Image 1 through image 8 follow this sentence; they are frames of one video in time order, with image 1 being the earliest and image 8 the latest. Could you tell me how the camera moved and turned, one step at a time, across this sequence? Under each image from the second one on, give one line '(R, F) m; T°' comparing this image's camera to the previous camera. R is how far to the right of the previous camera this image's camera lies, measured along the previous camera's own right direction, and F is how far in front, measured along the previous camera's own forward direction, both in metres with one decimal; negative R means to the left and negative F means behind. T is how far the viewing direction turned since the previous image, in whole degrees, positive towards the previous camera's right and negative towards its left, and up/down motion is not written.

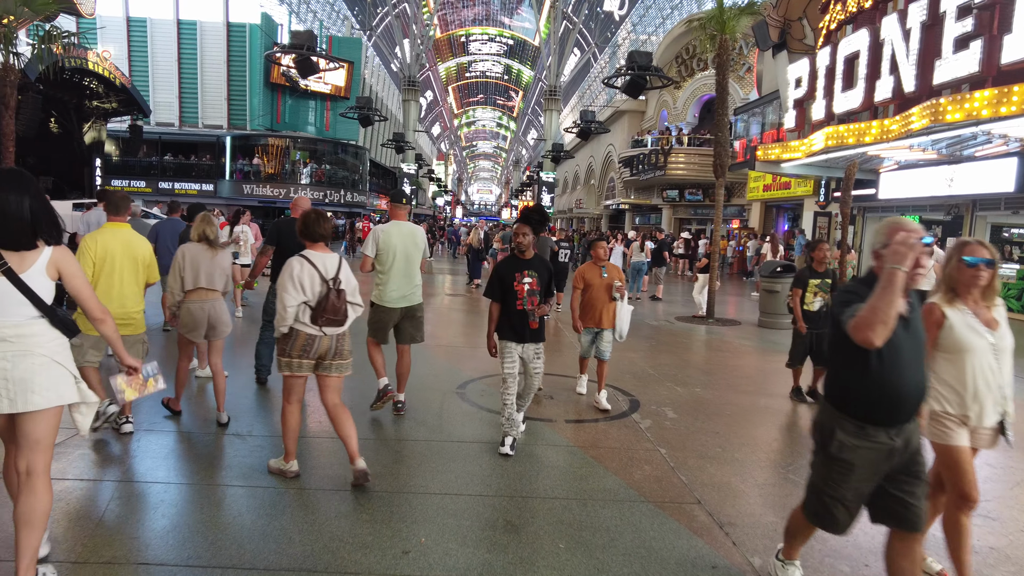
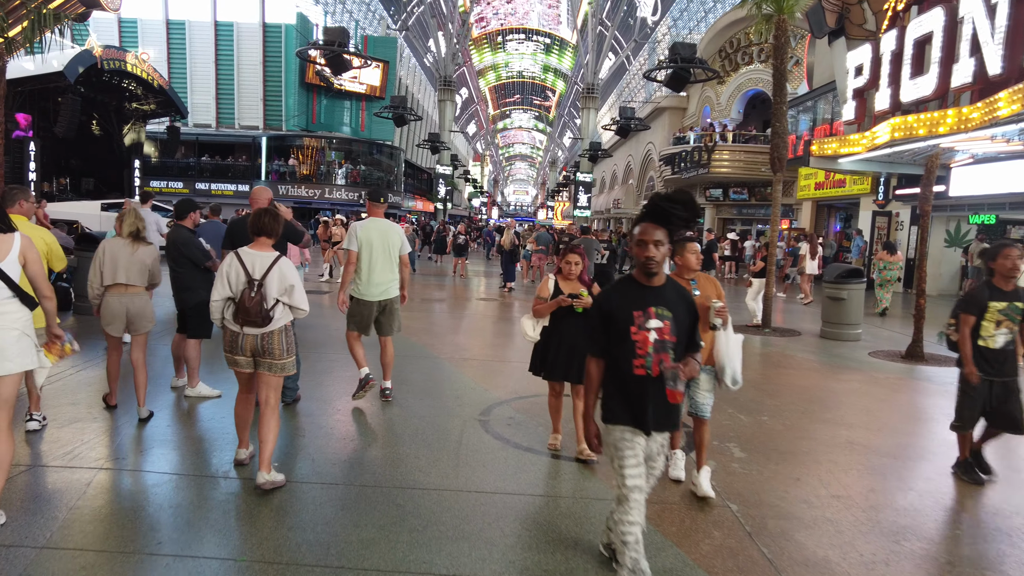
(0.0, +0.9) m; -3°
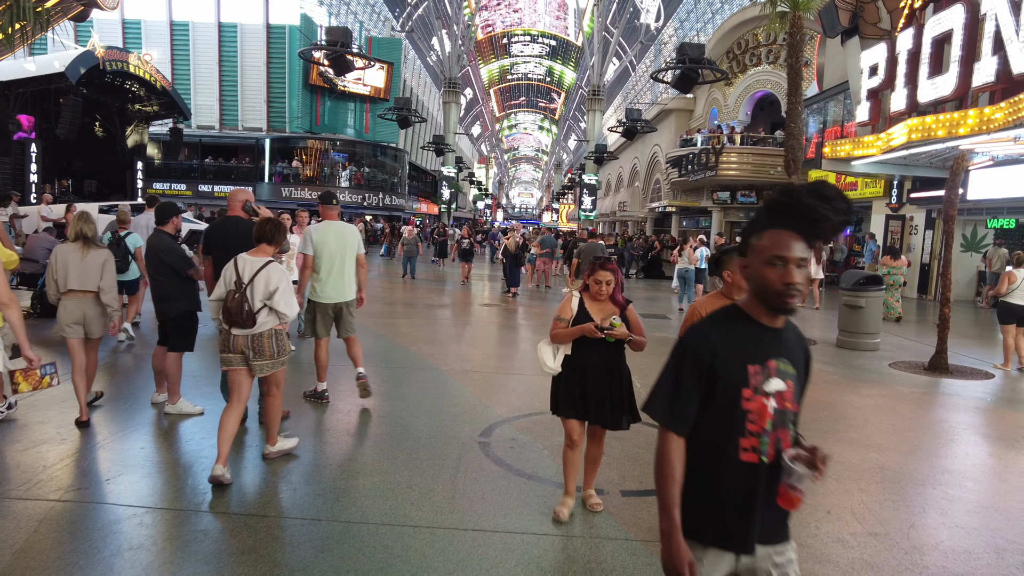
(0.0, +0.4) m; 0°
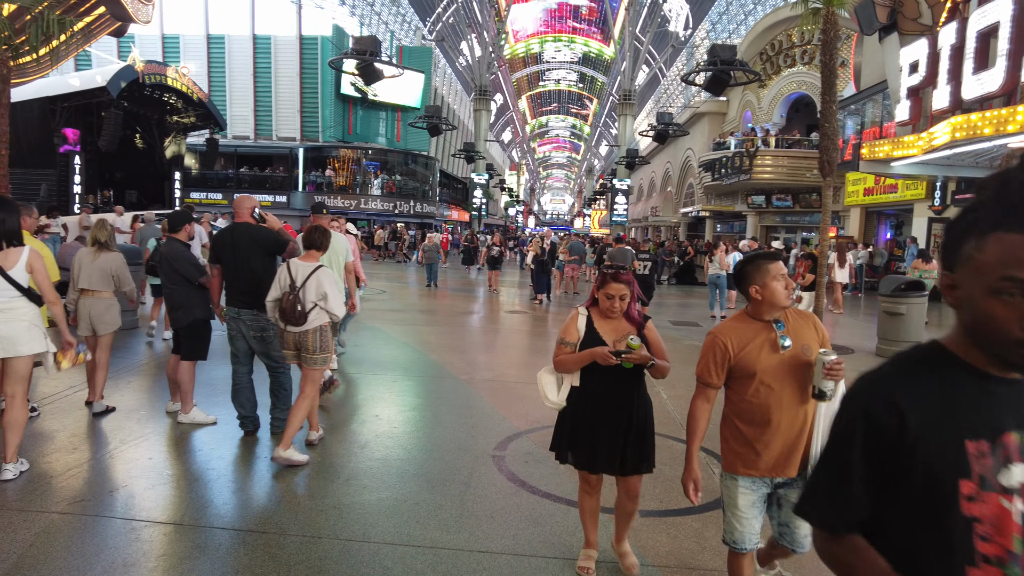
(+0.1, +0.2) m; -3°
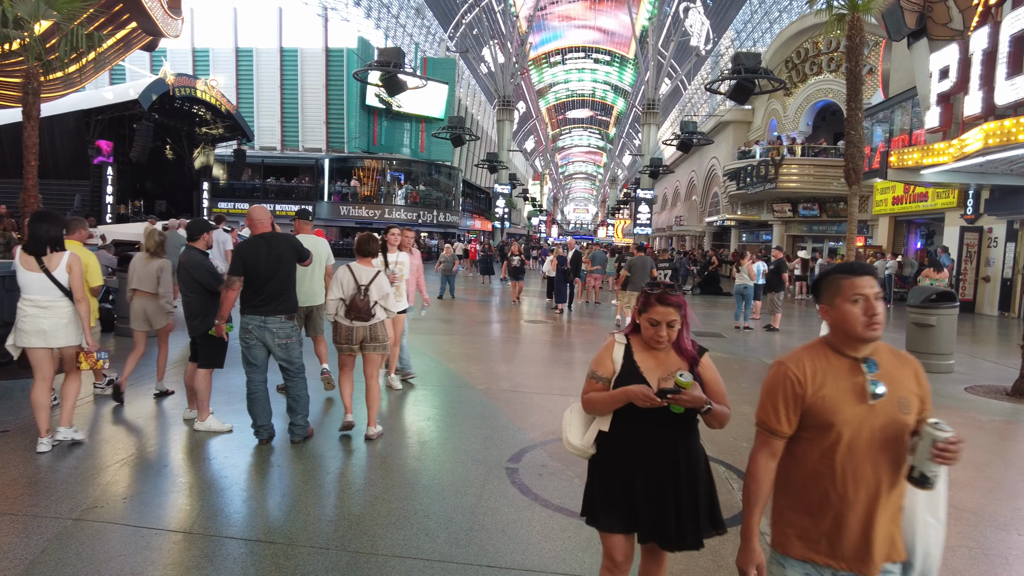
(+0.1, +0.1) m; -2°
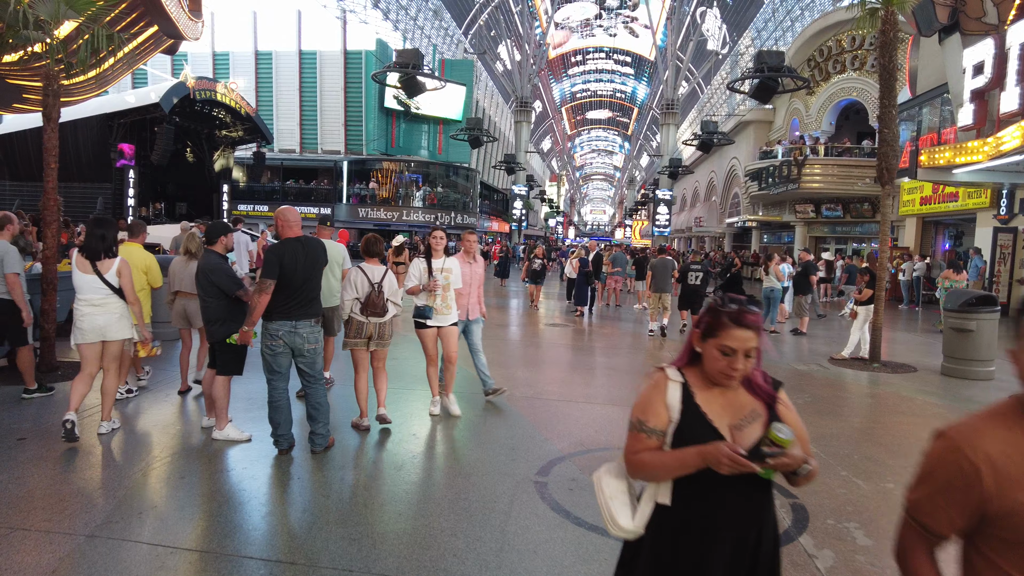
(-0.1, +0.2) m; -1°
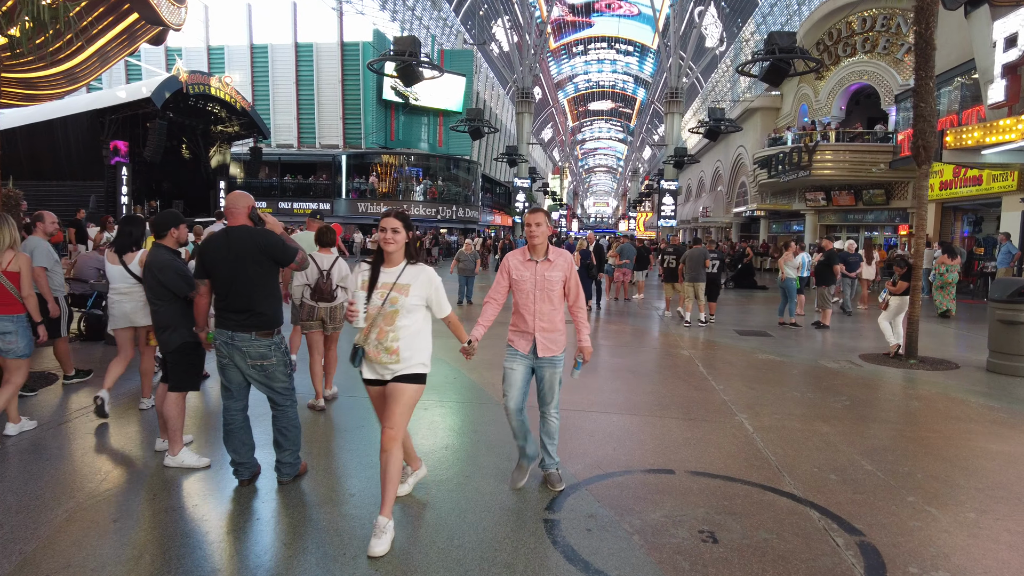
(0.0, +0.8) m; 0°
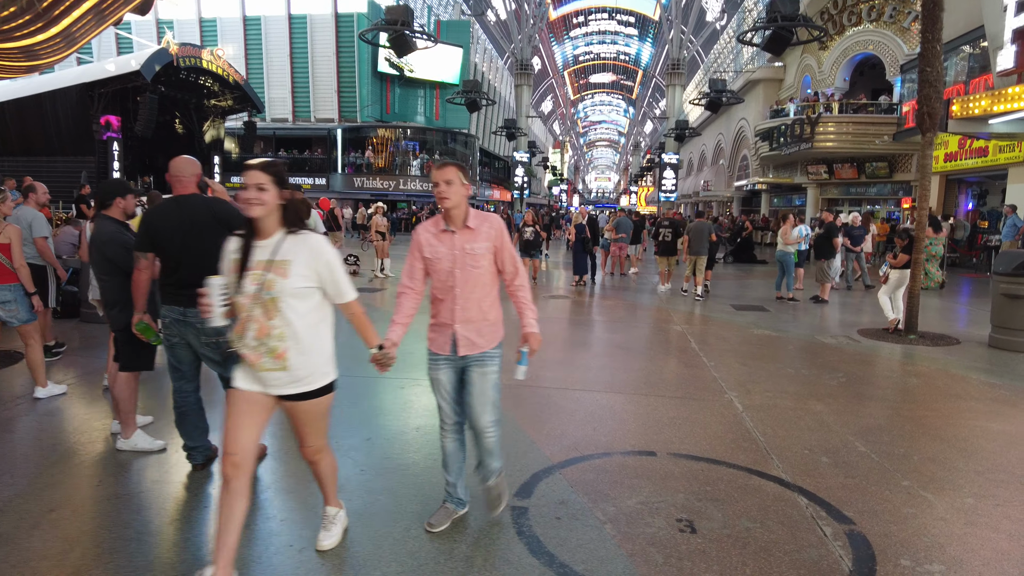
(+0.2, +0.3) m; 0°
